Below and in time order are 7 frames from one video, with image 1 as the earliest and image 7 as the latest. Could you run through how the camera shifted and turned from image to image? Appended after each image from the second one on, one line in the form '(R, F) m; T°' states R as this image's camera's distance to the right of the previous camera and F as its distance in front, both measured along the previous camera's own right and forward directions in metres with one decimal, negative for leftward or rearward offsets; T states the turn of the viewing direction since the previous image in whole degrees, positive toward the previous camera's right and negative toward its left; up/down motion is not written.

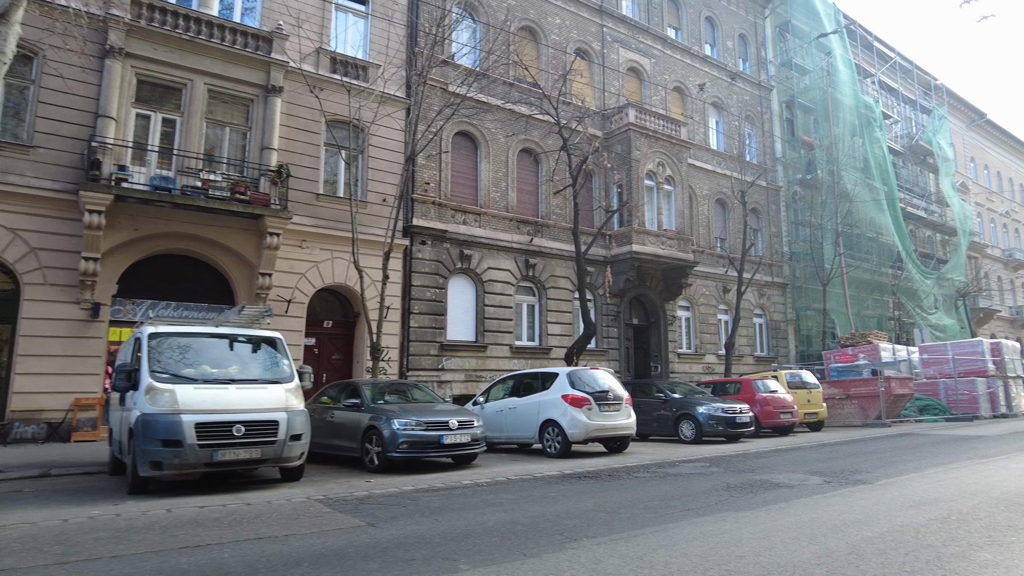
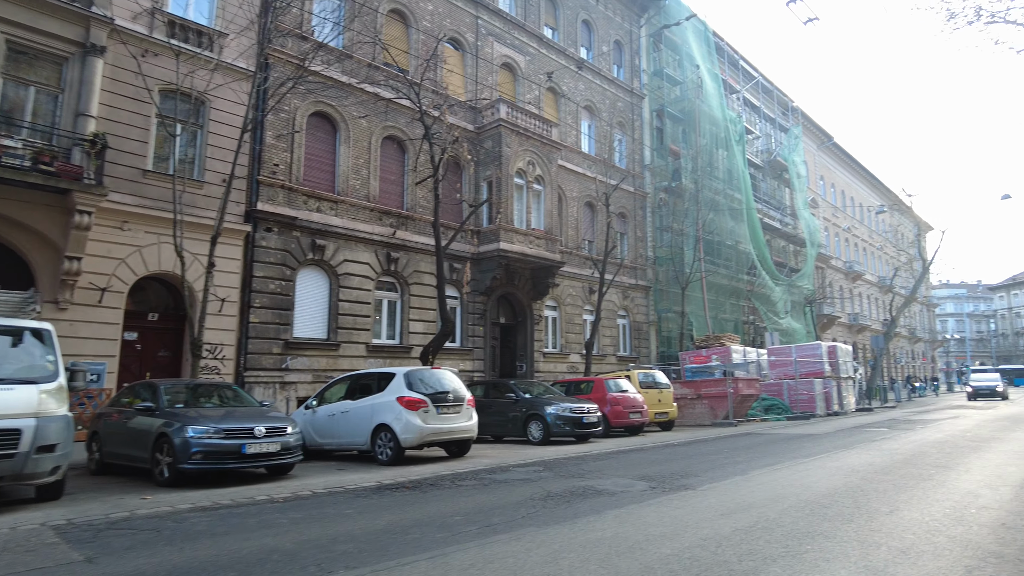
(+0.8, +0.6) m; +10°
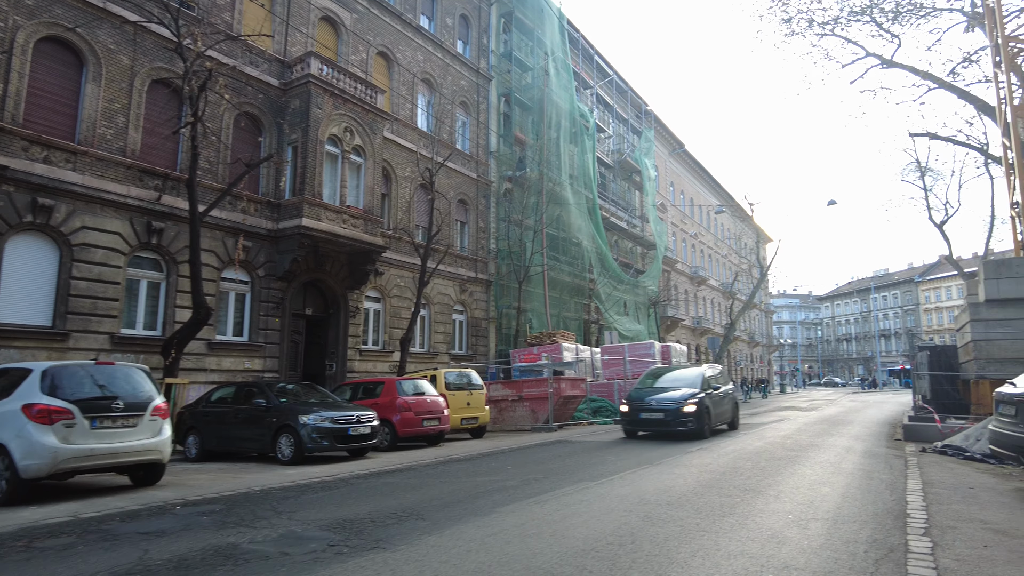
(+1.8, +2.2) m; +11°
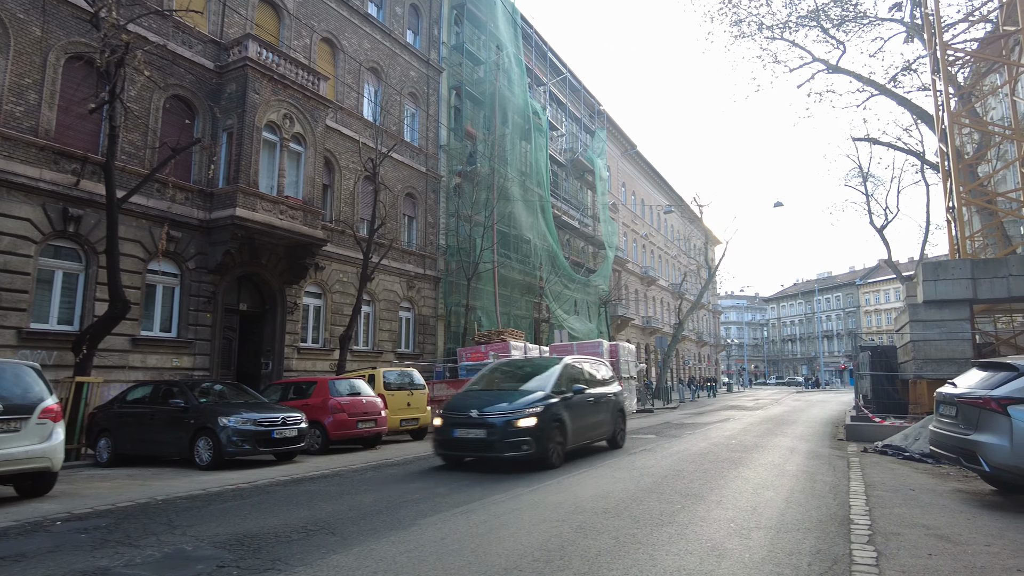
(+0.2, +0.4) m; +4°
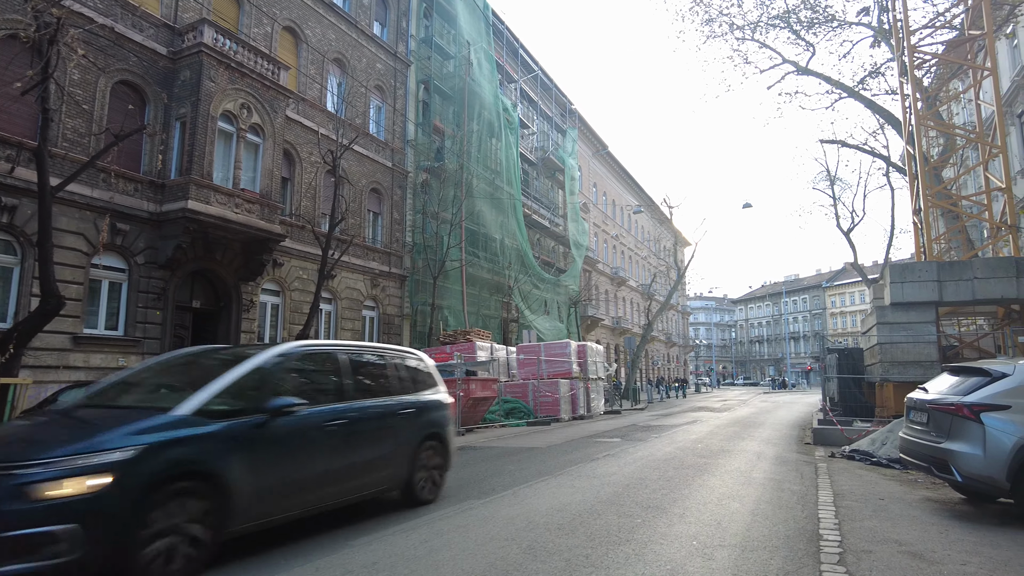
(+0.2, +0.4) m; +2°
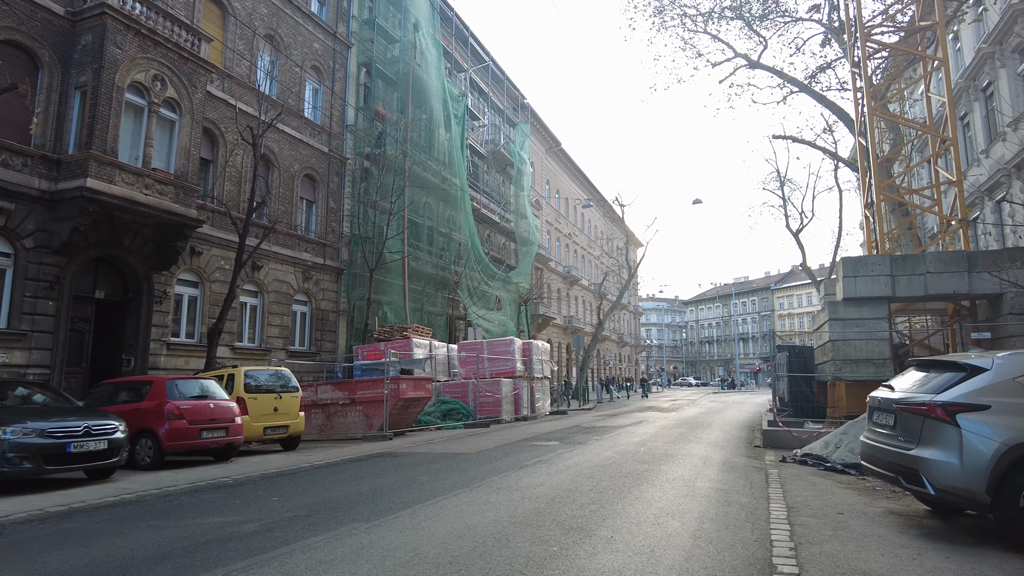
(+0.4, +1.0) m; +4°
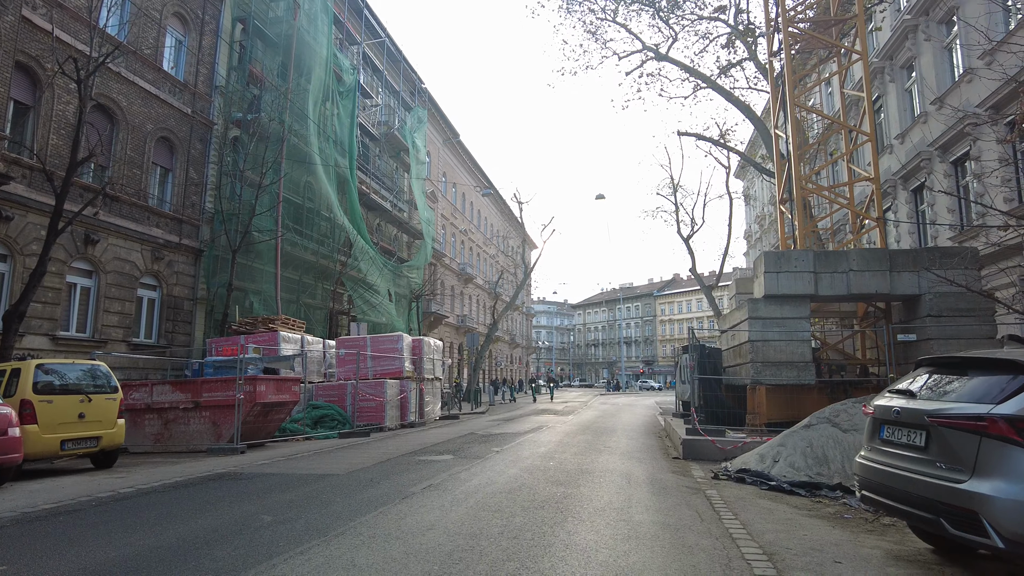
(0.0, +1.9) m; +10°
